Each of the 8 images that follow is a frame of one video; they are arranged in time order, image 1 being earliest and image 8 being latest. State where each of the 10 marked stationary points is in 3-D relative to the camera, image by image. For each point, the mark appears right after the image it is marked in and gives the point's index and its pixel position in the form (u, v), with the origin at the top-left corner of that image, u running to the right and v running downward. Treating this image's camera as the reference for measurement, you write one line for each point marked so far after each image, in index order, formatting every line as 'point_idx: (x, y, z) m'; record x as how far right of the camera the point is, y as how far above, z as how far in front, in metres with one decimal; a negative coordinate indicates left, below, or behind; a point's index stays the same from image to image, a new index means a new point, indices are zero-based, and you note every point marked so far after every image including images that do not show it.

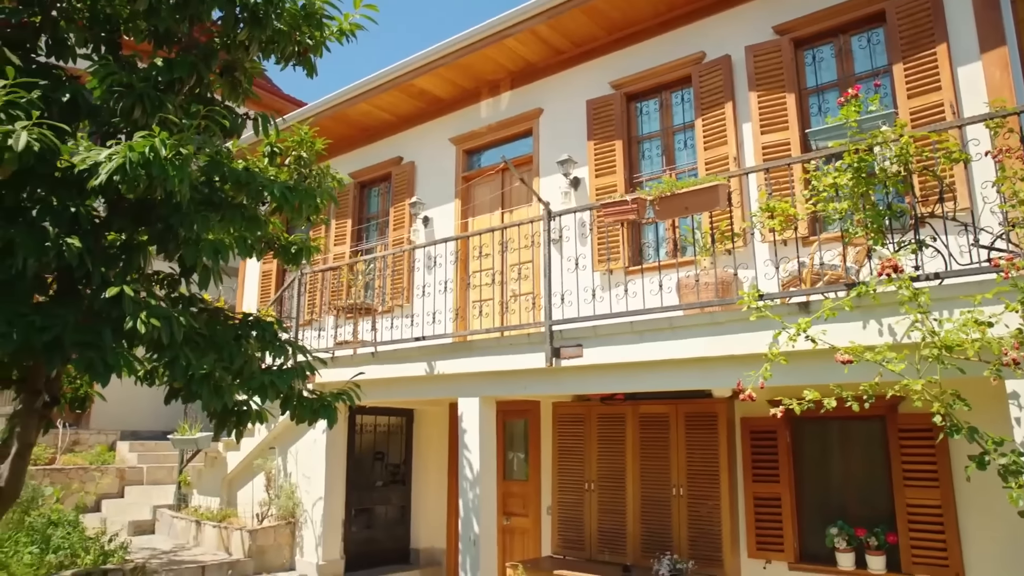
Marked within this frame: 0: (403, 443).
0: (-1.2, -1.7, +8.5) m
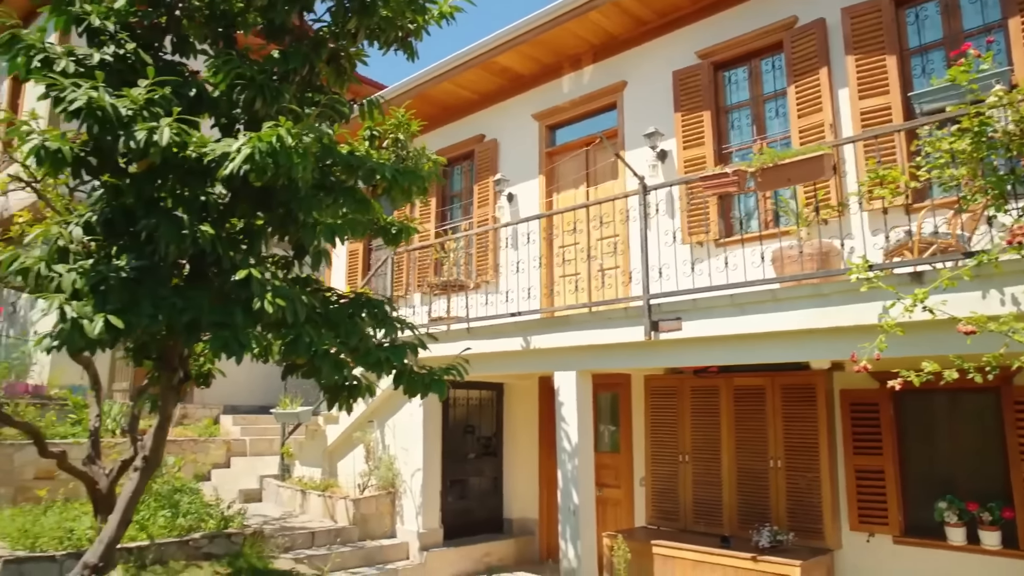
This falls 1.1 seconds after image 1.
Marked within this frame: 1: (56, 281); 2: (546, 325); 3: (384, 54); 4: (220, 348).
0: (-0.2, -1.4, +8.7) m
1: (-2.2, 0.0, +3.7) m
2: (+0.3, -0.3, +6.2) m
3: (-0.8, +1.4, +4.7) m
4: (-1.4, -0.3, +3.7) m
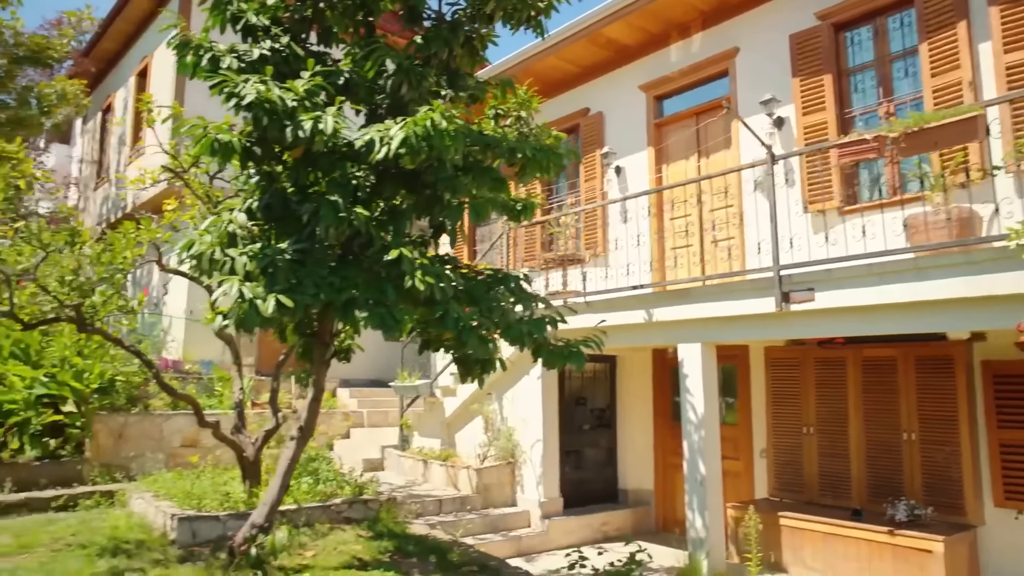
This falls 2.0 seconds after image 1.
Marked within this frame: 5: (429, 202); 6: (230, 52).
0: (+1.1, -1.1, +8.8) m
1: (-1.5, +0.1, +3.9) m
2: (+1.3, -0.1, +6.2) m
3: (0.0, +1.6, +4.7) m
4: (-0.7, -0.2, +3.9) m
5: (-0.5, +0.5, +4.3) m
6: (-1.5, +1.3, +4.0) m
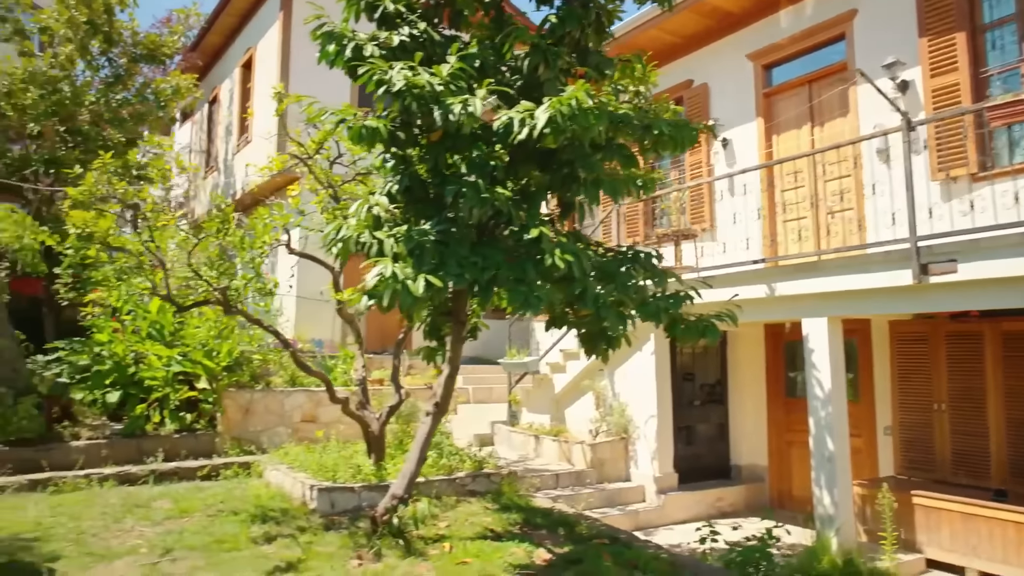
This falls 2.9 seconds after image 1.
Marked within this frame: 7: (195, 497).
0: (+2.3, -0.9, +8.7) m
1: (-0.7, +0.2, +4.1) m
2: (+2.2, +0.1, +6.1) m
3: (+0.8, +1.7, +4.7) m
4: (+0.1, -0.1, +4.0) m
5: (+0.3, +0.6, +4.3) m
6: (-0.8, +1.4, +4.1) m
7: (-2.7, -1.8, +6.4) m
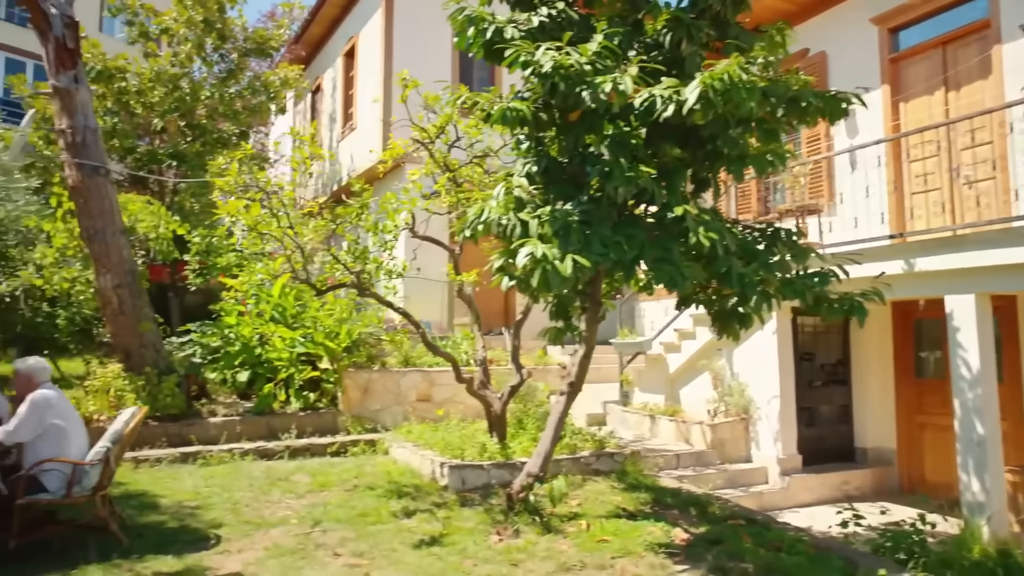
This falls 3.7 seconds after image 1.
0: (+3.6, -0.6, +8.4) m
1: (0.0, +0.3, +4.1) m
2: (+3.2, +0.3, +5.8) m
3: (+1.6, +1.9, +4.5) m
4: (+0.8, 0.0, +3.9) m
5: (+1.1, +0.7, +4.3) m
6: (0.0, +1.5, +4.2) m
7: (-1.6, -1.6, +6.7) m
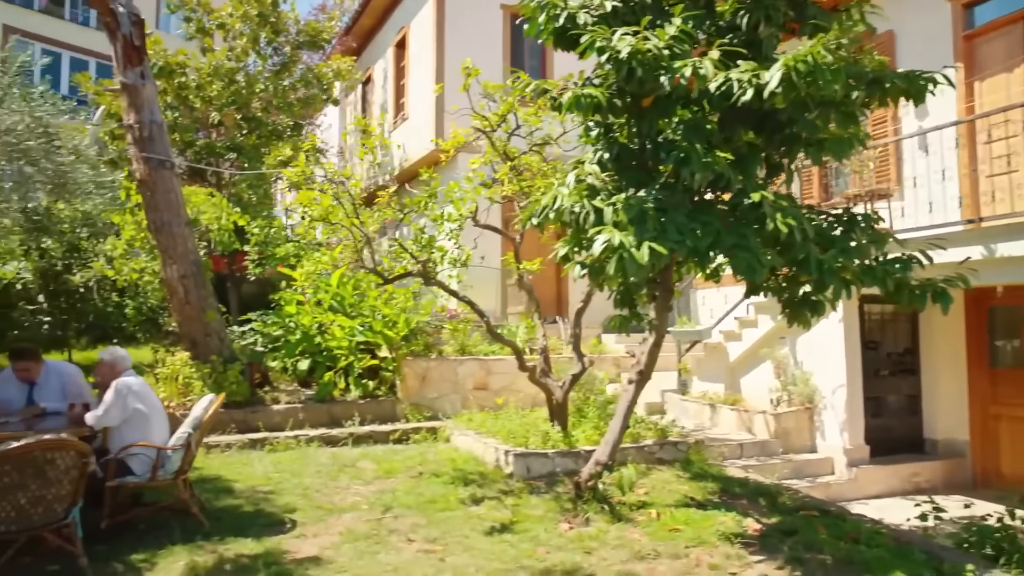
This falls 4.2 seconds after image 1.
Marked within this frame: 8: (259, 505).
0: (+4.2, -0.5, +8.2) m
1: (+0.4, +0.4, +4.1) m
2: (+3.7, +0.4, +5.6) m
3: (+2.0, +1.9, +4.4) m
4: (+1.2, +0.1, +3.9) m
5: (+1.5, +0.8, +4.2) m
6: (+0.4, +1.5, +4.1) m
7: (-1.0, -1.5, +6.8) m
8: (-1.8, -1.5, +5.4) m
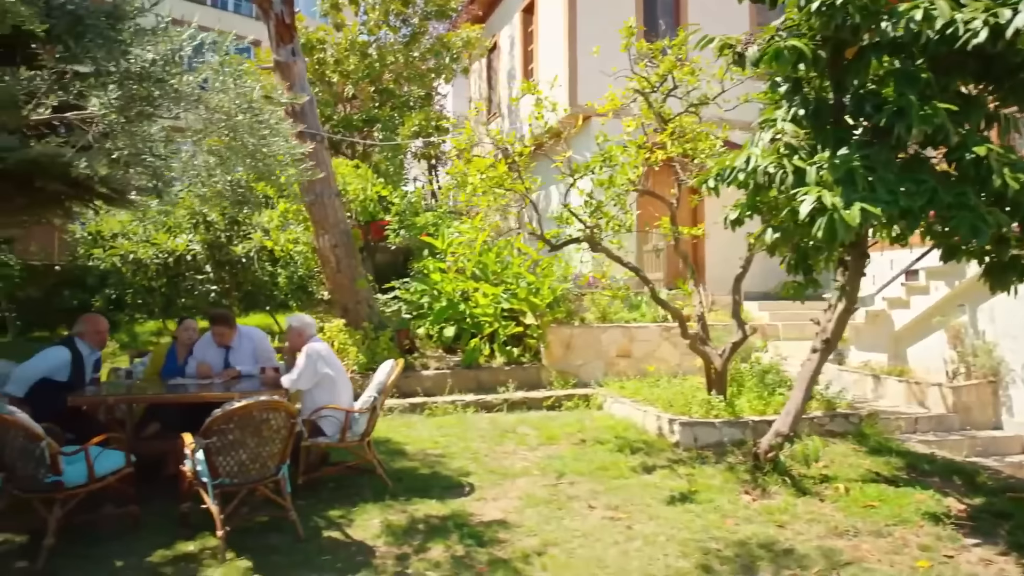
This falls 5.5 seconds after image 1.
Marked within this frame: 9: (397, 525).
0: (+5.8, -0.1, +7.4) m
1: (+1.4, +0.6, +3.9) m
2: (+4.9, +0.7, +4.9) m
3: (+3.0, +2.1, +3.9) m
4: (+2.2, +0.3, +3.5) m
5: (+2.5, +1.0, +3.8) m
6: (+1.4, +1.7, +3.9) m
7: (+0.4, -1.2, +6.8) m
8: (-0.6, -1.3, +5.5) m
9: (-0.7, -1.4, +4.4) m
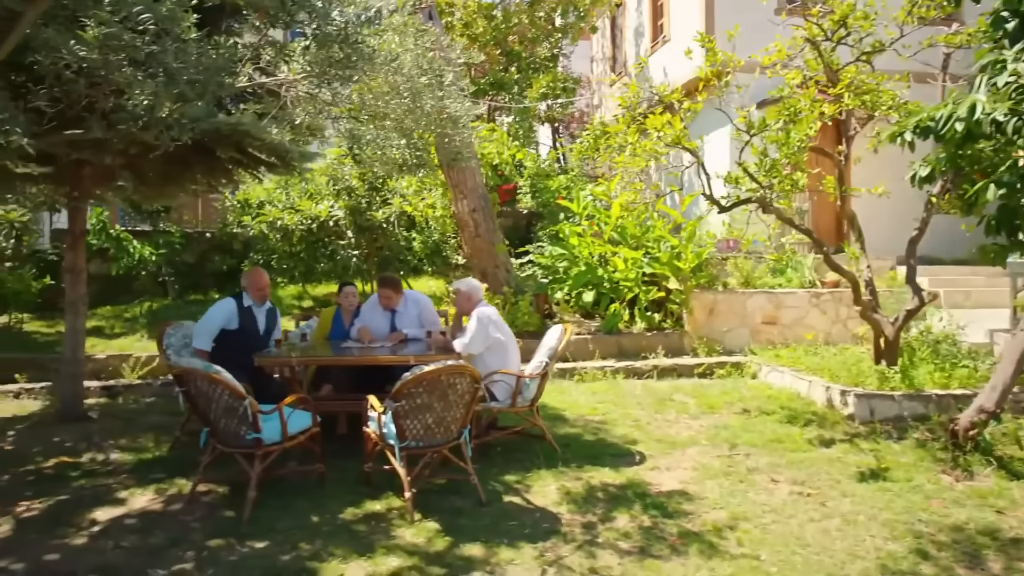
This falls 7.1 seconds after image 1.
0: (+7.2, +0.2, +6.3) m
1: (+2.4, +0.7, +3.5) m
2: (+5.9, +0.9, +4.0) m
3: (+3.9, +2.3, +3.1) m
4: (+3.0, +0.4, +3.0) m
5: (+3.4, +1.2, +3.2) m
6: (+2.3, +1.9, +3.4) m
7: (+1.7, -0.9, +6.6) m
8: (+0.6, -1.0, +5.4) m
9: (+0.4, -1.2, +4.3) m
